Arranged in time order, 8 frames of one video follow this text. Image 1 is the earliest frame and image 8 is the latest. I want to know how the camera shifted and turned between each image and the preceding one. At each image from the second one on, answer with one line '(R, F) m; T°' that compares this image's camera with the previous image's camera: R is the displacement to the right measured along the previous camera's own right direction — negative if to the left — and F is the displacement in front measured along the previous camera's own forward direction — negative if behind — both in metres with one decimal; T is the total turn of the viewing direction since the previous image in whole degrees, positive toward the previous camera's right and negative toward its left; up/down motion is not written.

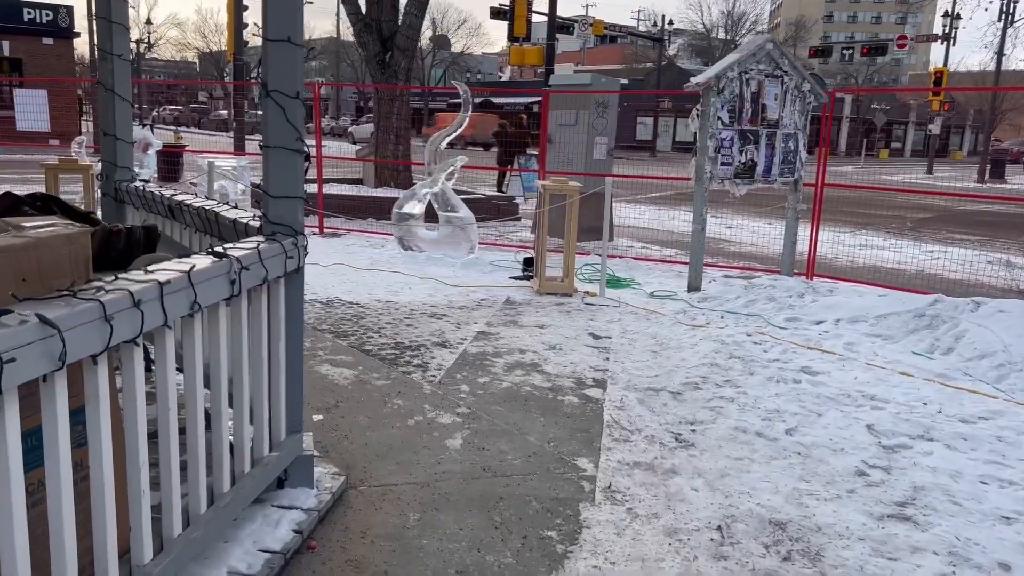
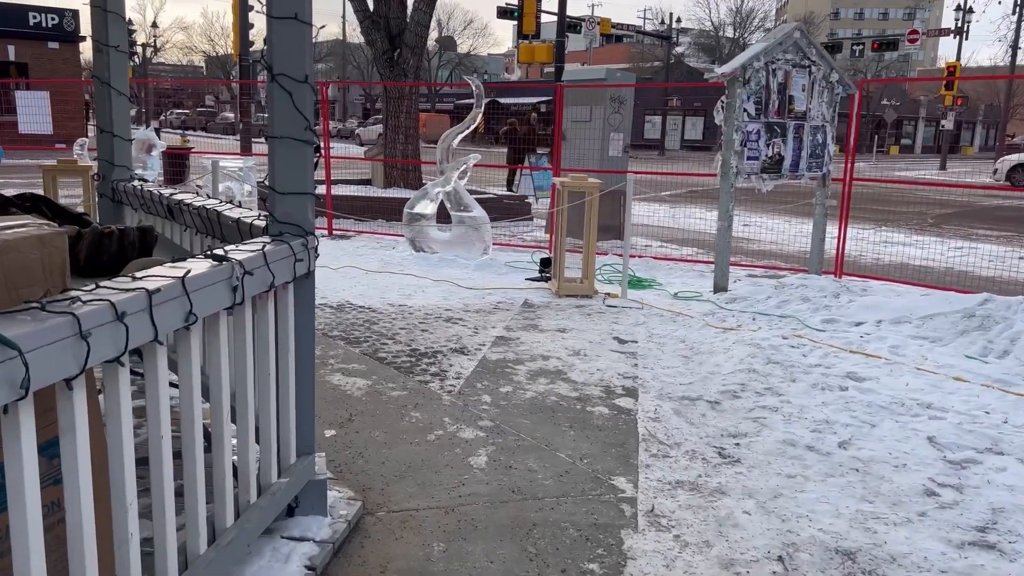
(-0.1, +0.3) m; -1°
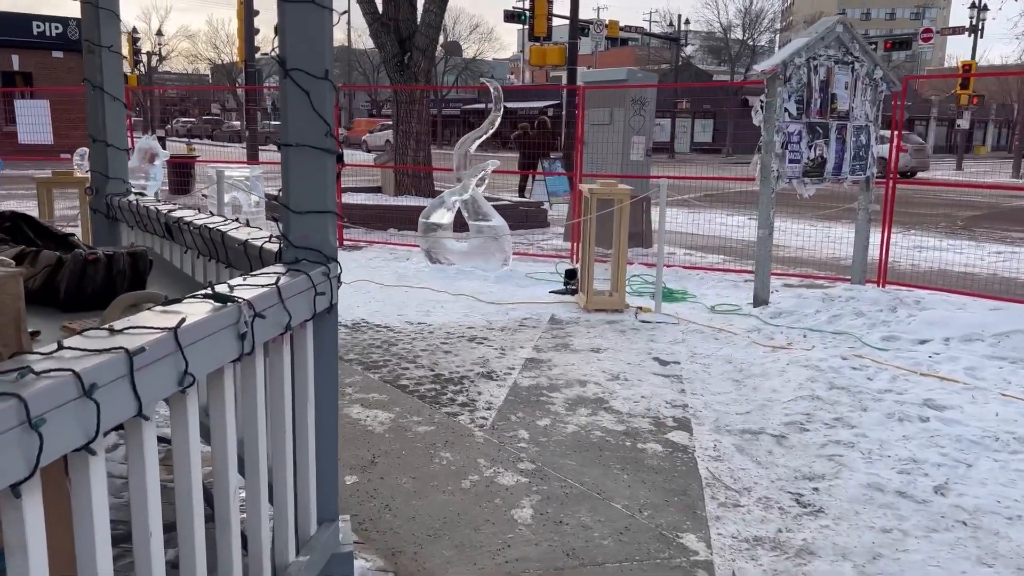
(-0.2, +0.5) m; 0°
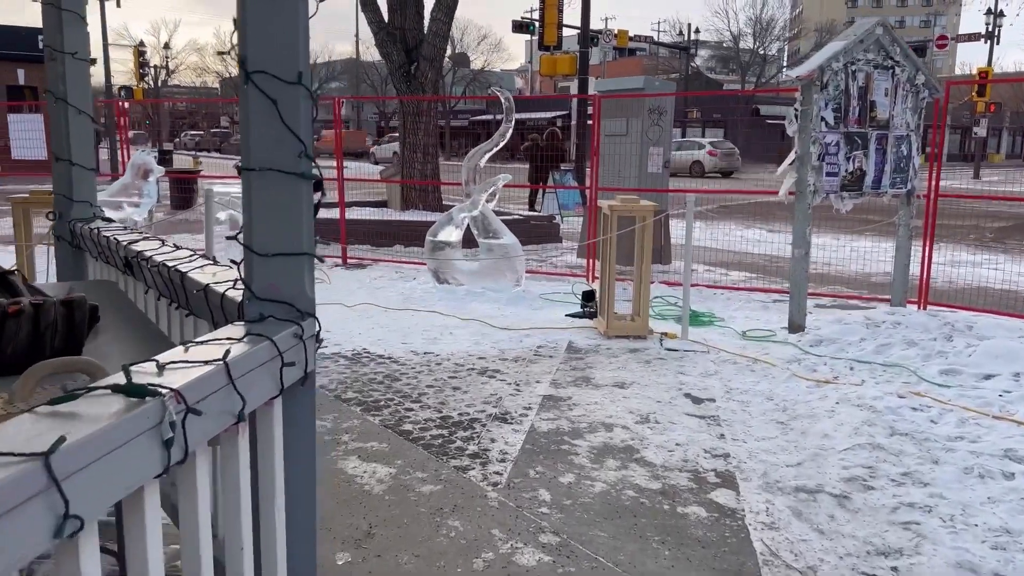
(0.0, +0.6) m; -1°
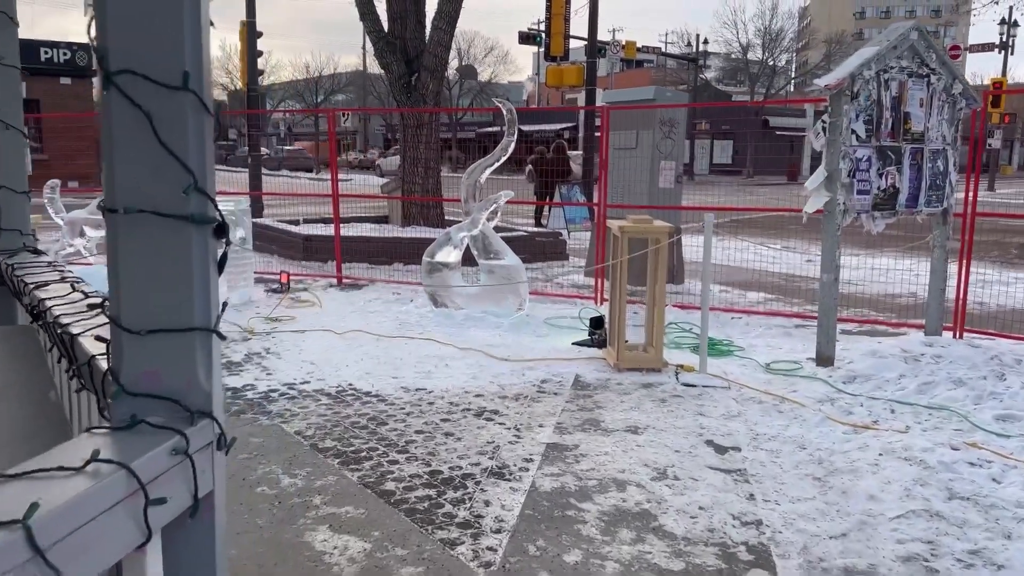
(0.0, +0.6) m; -1°
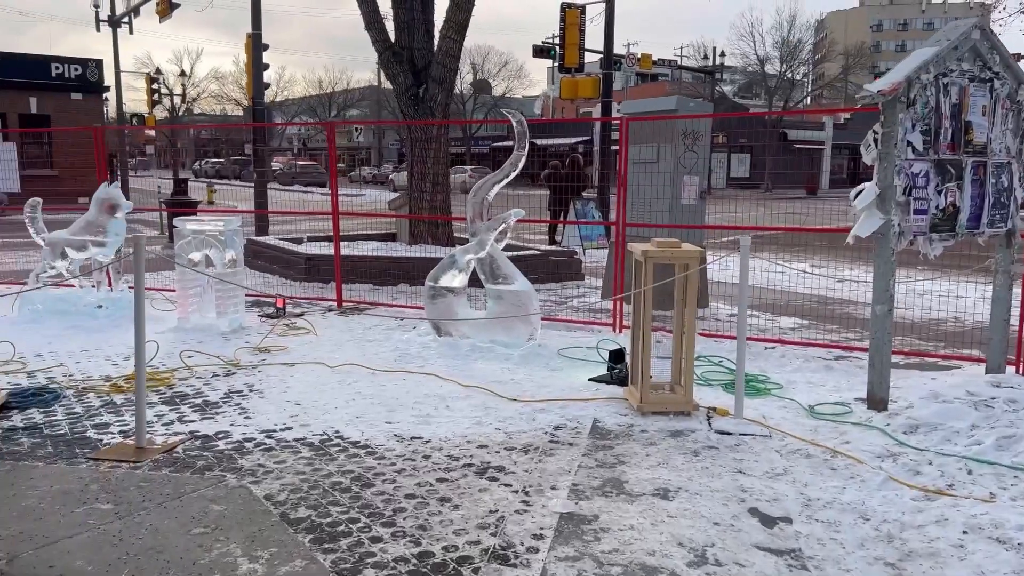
(0.0, +0.7) m; -1°
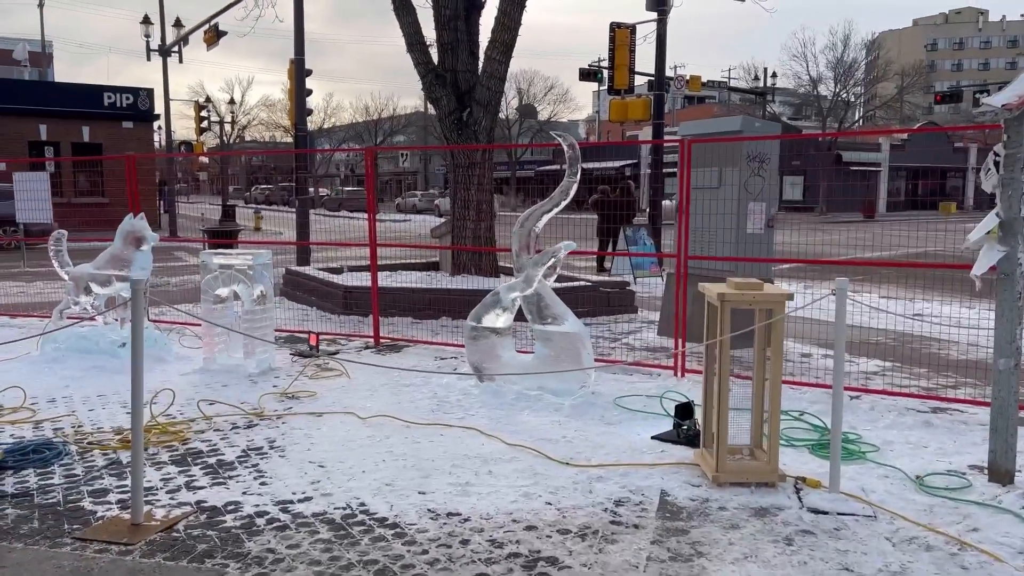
(0.0, +0.7) m; -3°
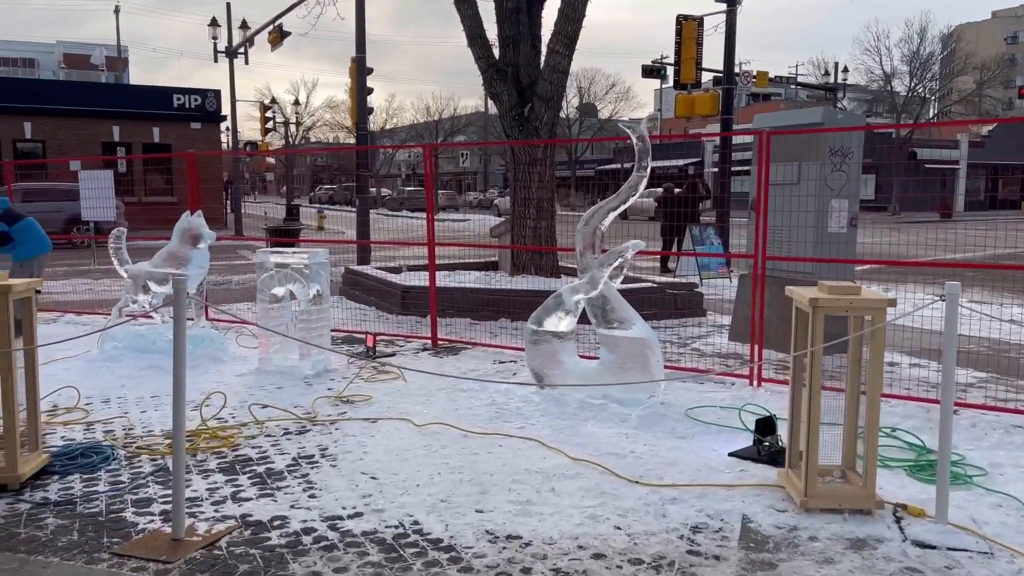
(0.0, +0.4) m; -4°
